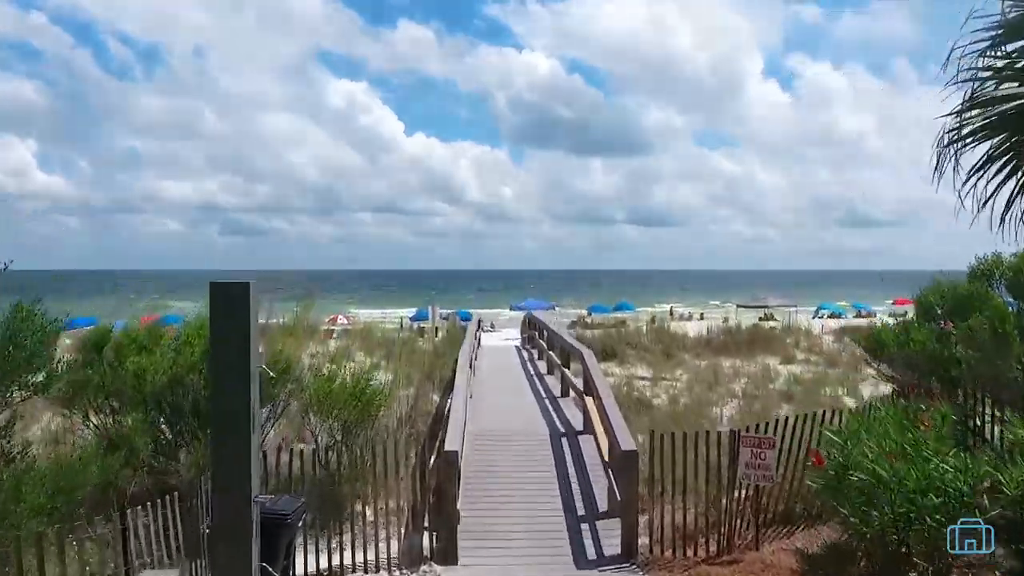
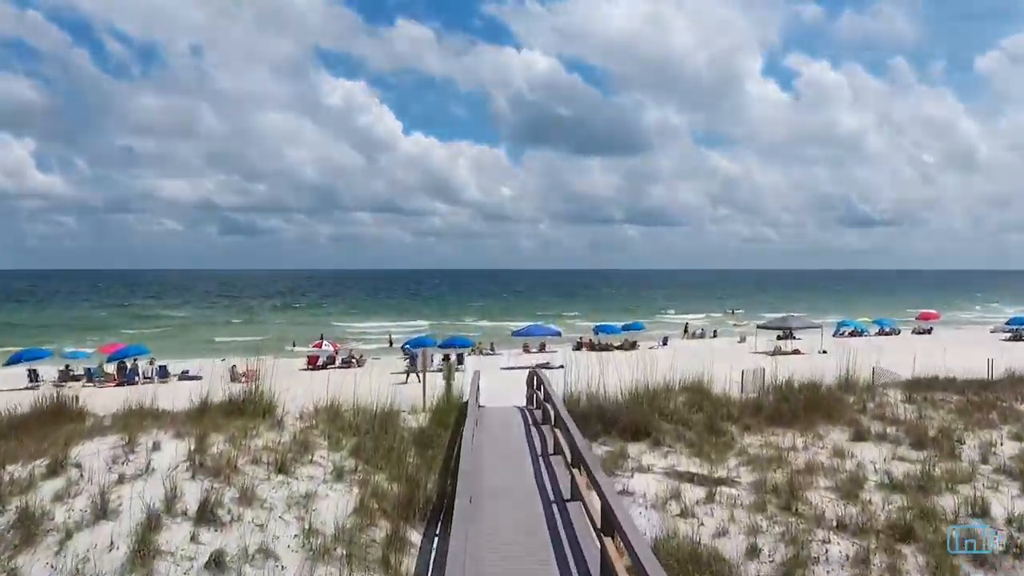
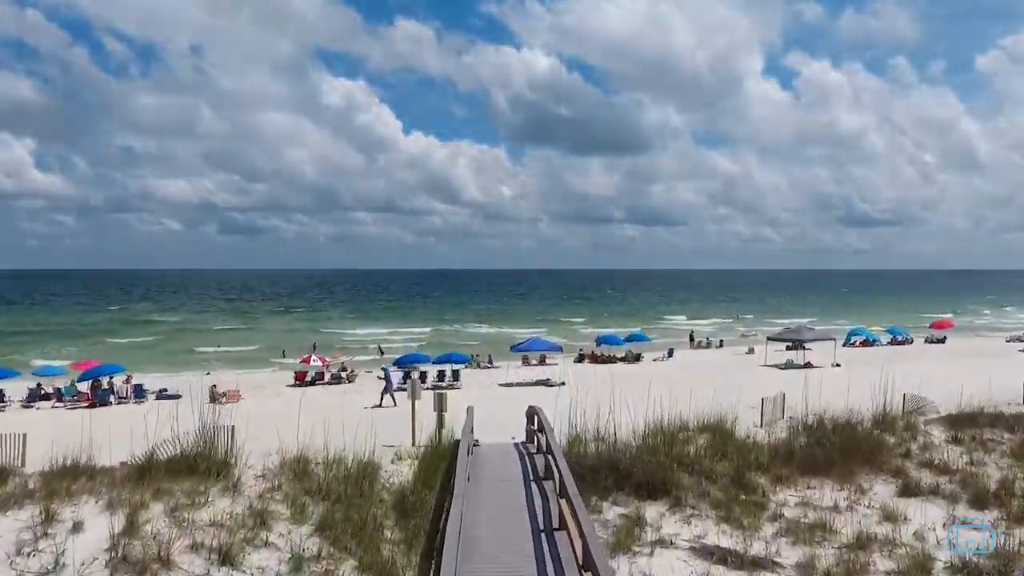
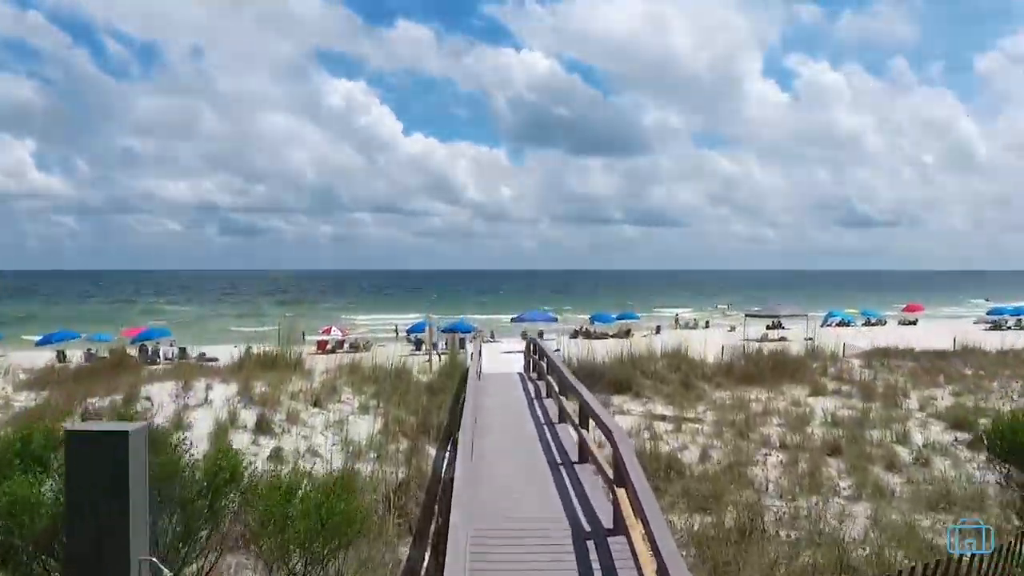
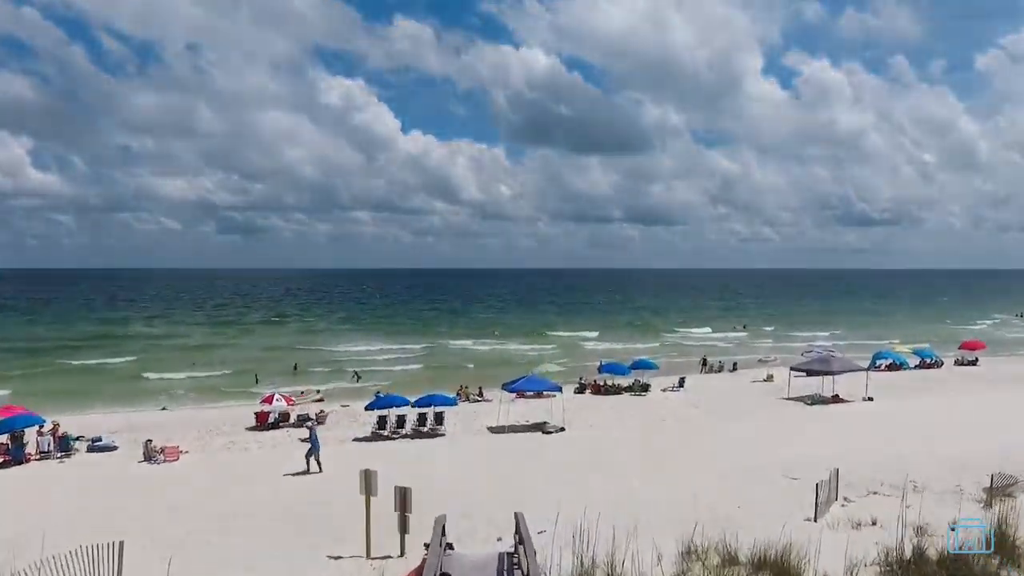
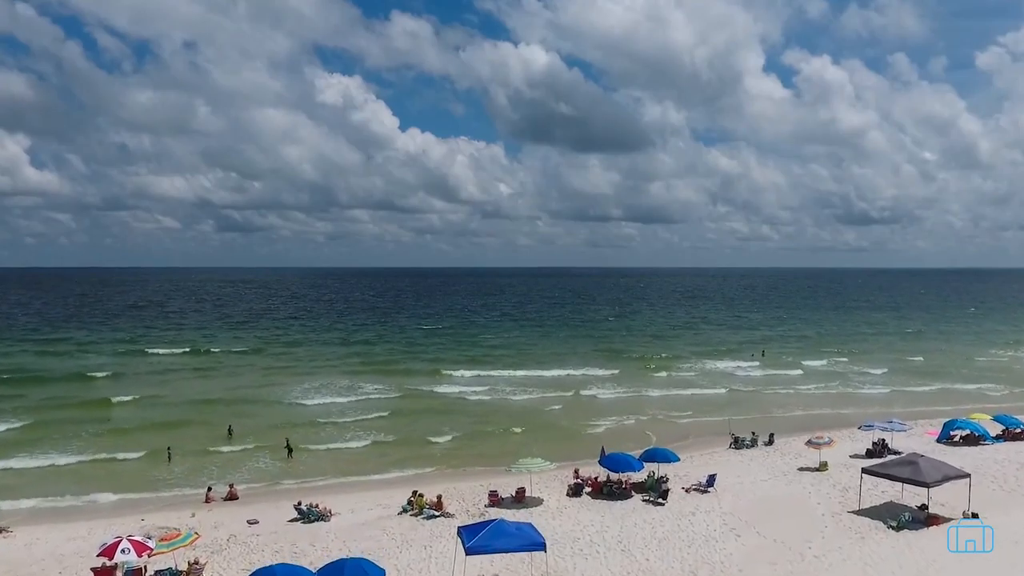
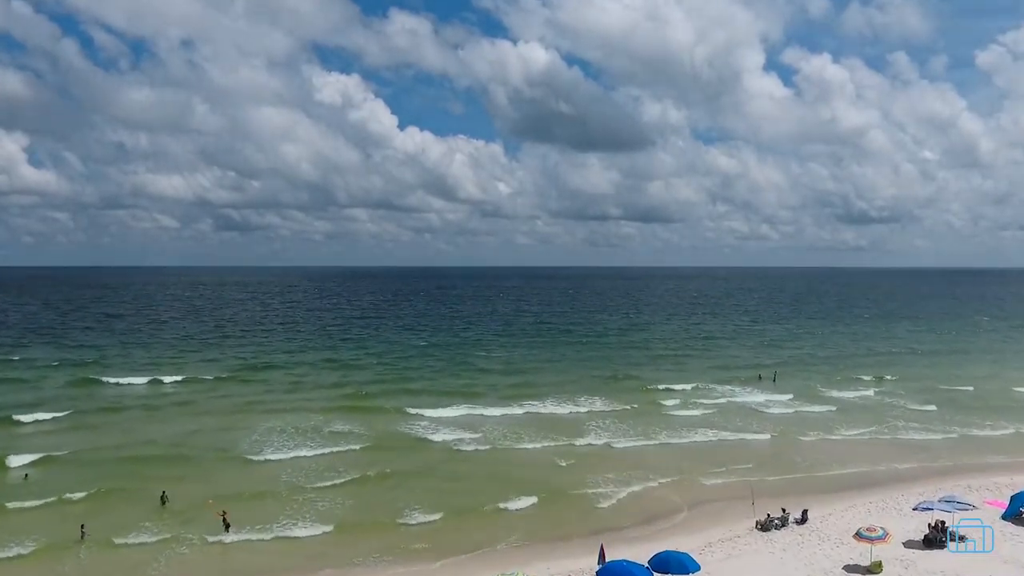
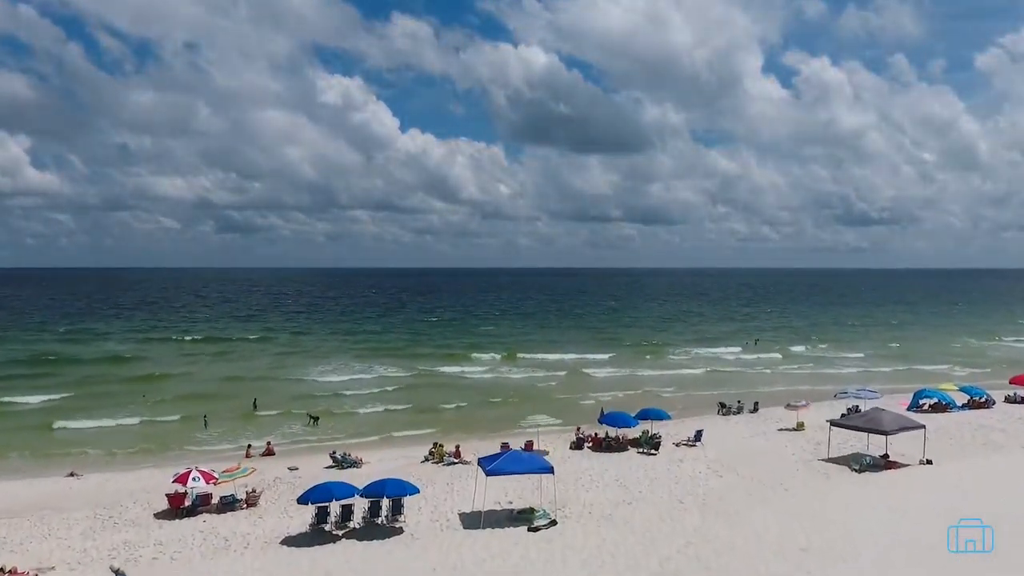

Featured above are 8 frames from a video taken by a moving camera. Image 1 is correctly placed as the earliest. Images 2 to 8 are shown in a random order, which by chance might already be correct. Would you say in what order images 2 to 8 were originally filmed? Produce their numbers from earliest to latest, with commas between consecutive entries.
4, 2, 3, 5, 8, 6, 7
